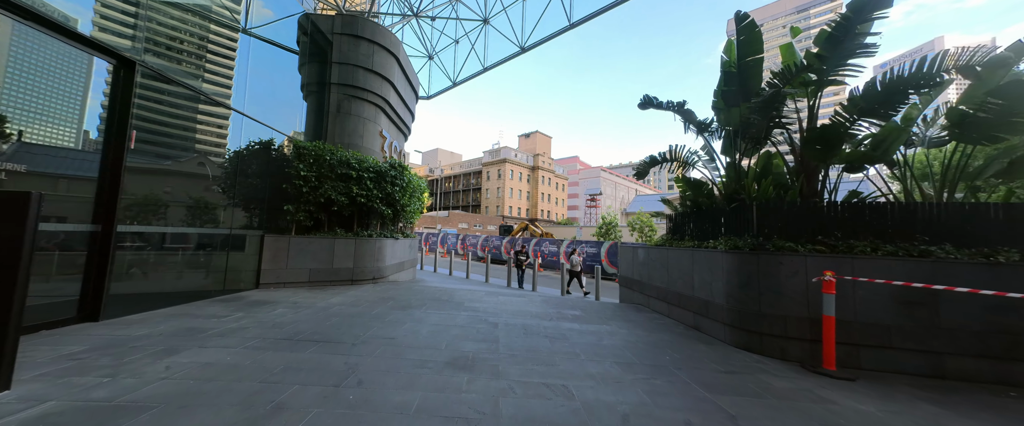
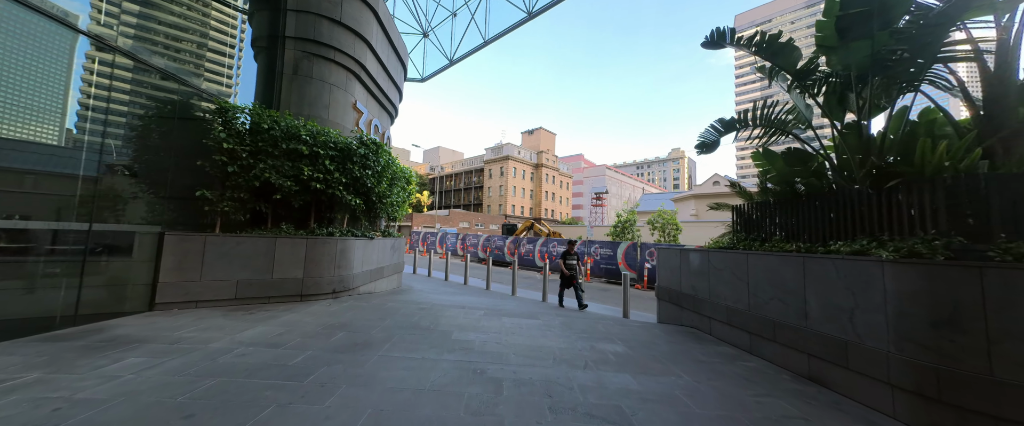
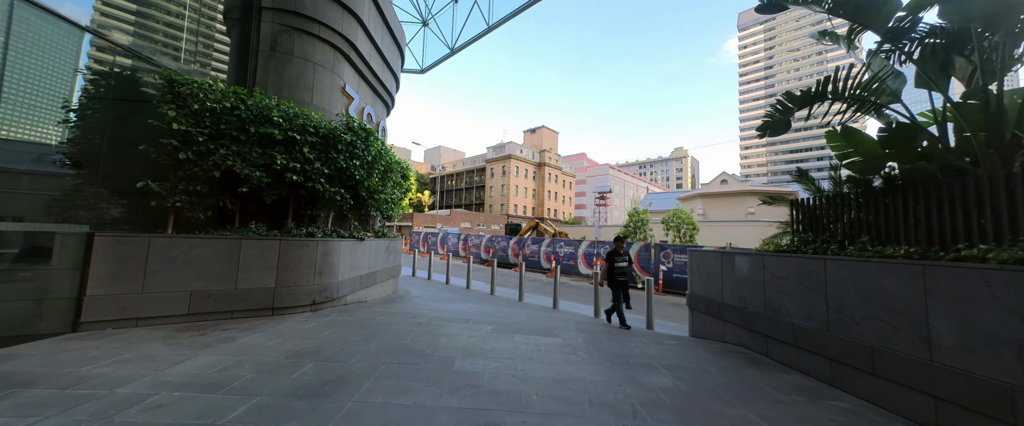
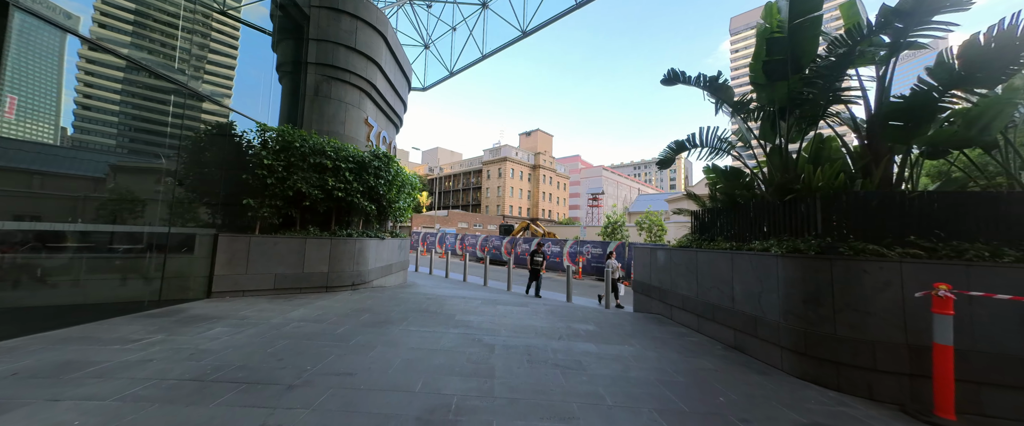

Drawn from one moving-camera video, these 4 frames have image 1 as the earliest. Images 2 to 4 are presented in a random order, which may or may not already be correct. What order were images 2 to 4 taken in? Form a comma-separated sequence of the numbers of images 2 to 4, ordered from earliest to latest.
4, 2, 3
